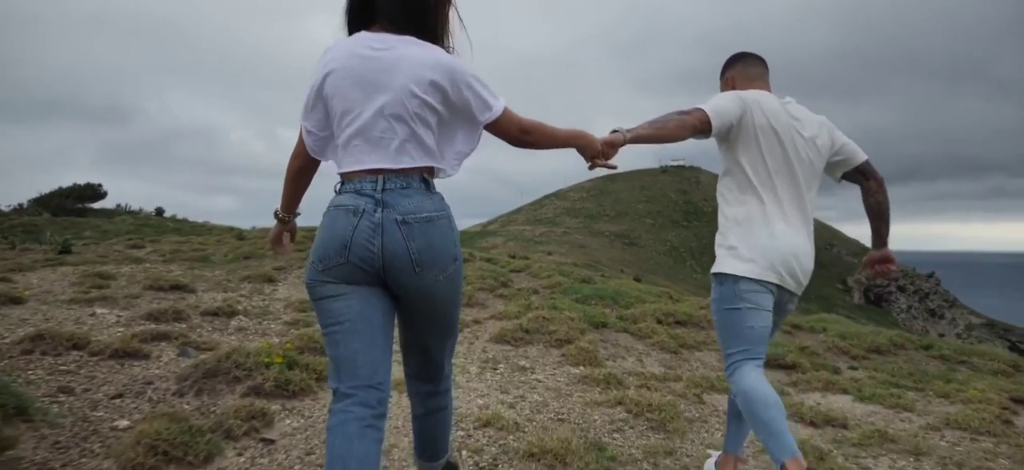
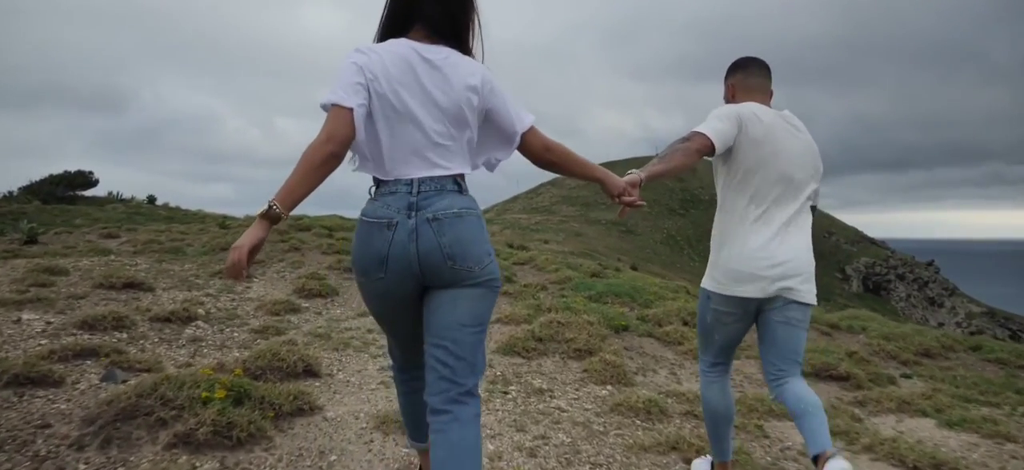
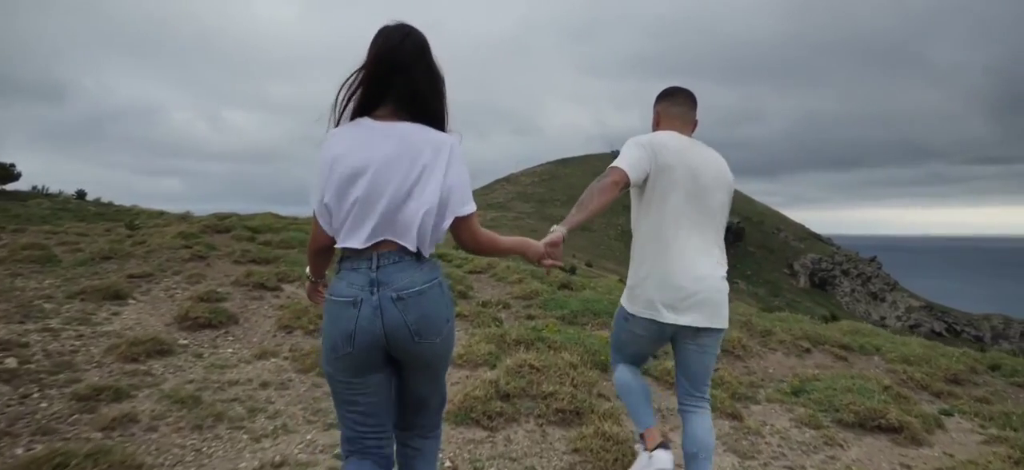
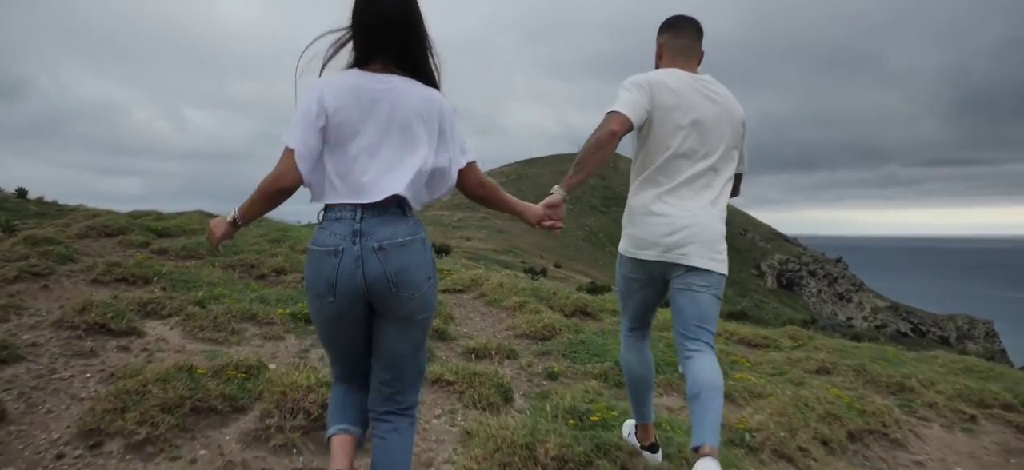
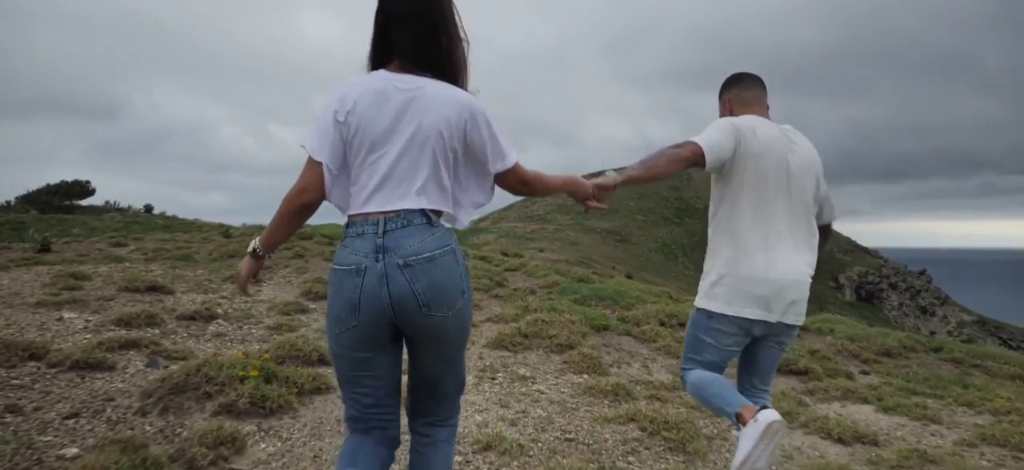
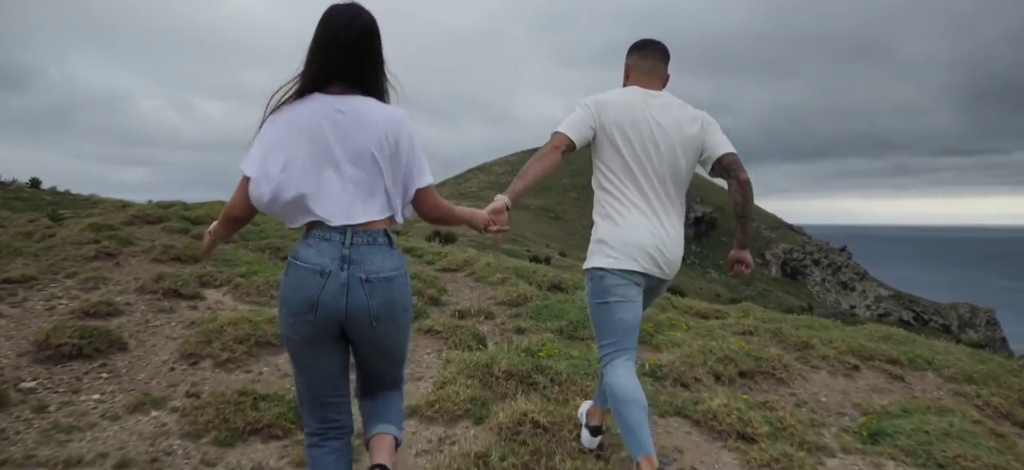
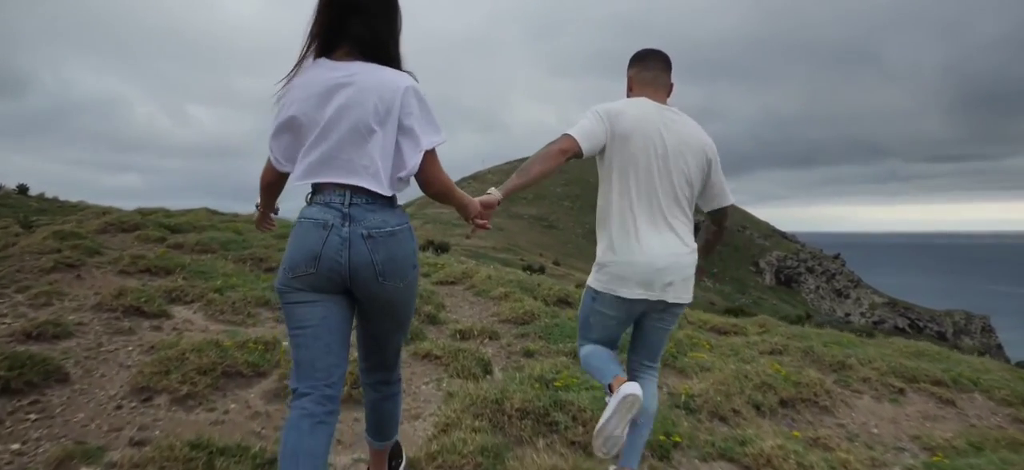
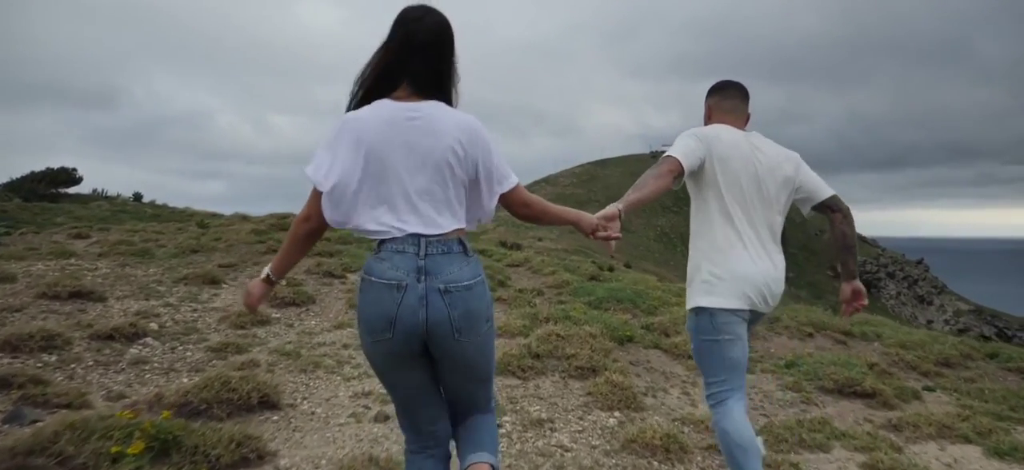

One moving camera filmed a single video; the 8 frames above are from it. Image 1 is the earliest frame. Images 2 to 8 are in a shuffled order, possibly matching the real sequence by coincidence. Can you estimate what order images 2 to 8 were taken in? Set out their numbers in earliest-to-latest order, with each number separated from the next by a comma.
5, 2, 8, 3, 6, 7, 4
